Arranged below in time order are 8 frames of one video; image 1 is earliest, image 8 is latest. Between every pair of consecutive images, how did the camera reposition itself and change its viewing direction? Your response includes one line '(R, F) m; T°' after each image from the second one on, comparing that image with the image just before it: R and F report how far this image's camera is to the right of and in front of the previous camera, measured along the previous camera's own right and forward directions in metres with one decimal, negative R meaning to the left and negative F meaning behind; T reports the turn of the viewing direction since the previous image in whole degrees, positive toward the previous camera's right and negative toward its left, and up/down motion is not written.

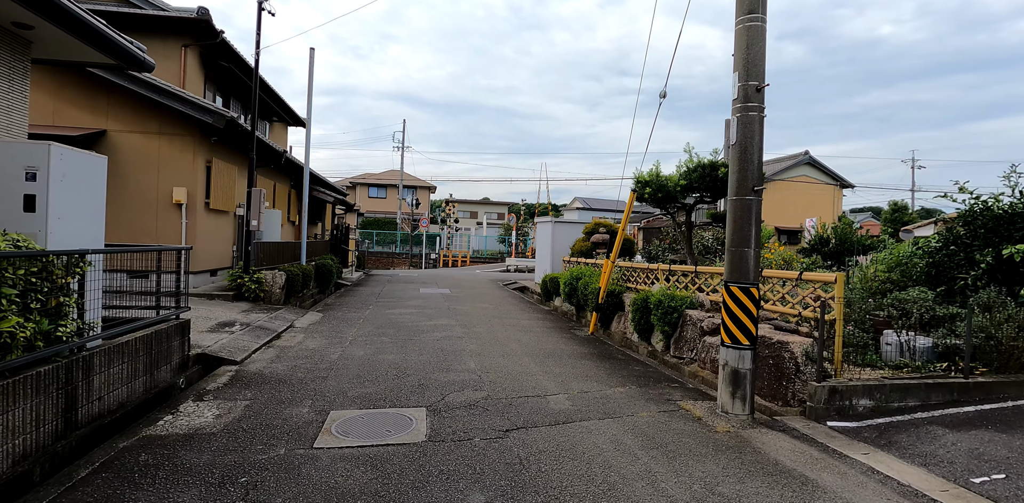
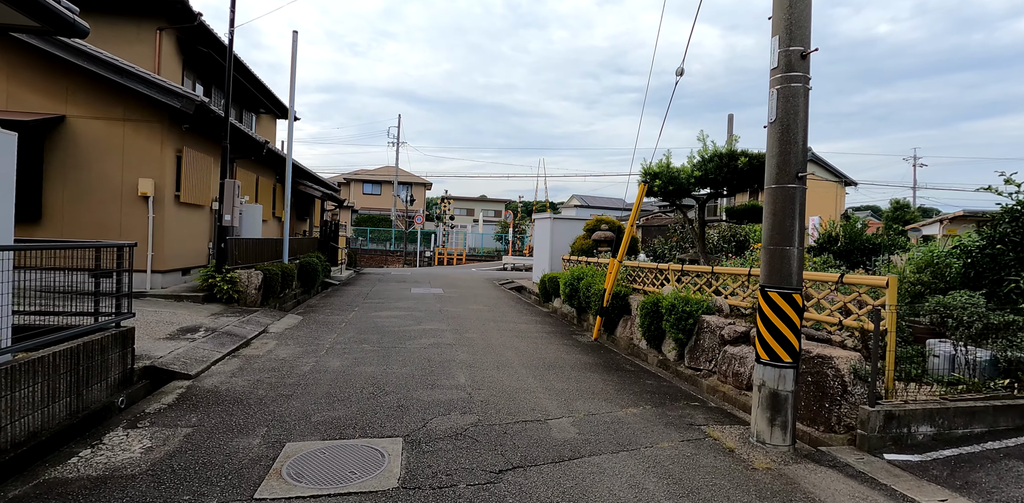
(0.0, +0.8) m; 0°
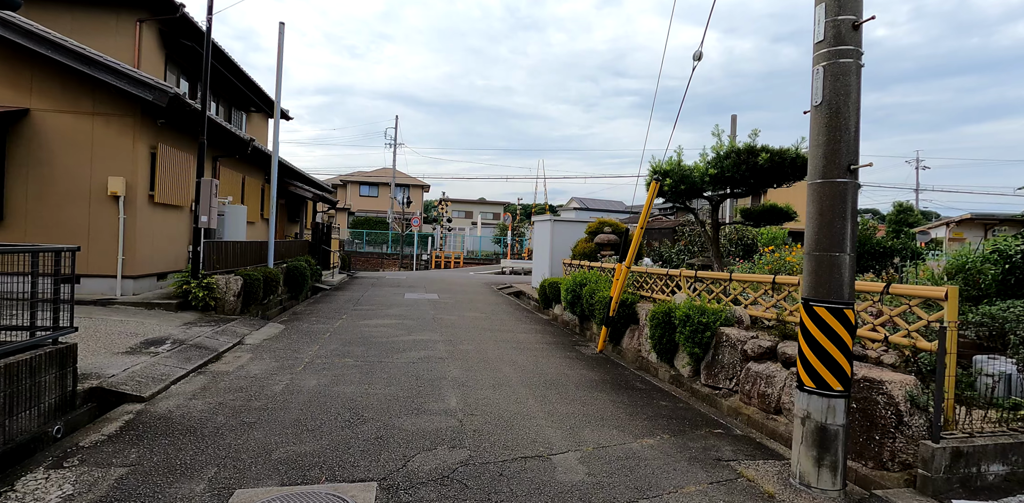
(0.0, +0.7) m; 0°
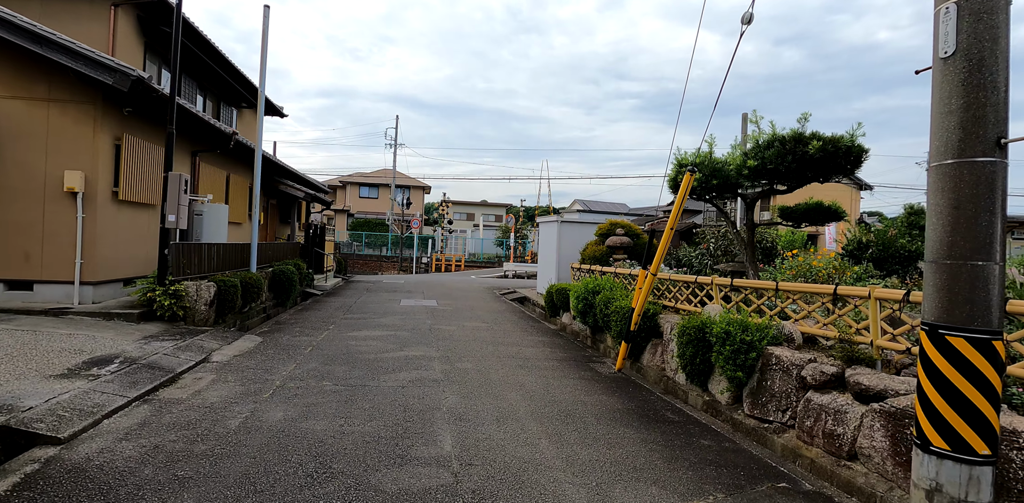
(-0.1, +1.0) m; 0°
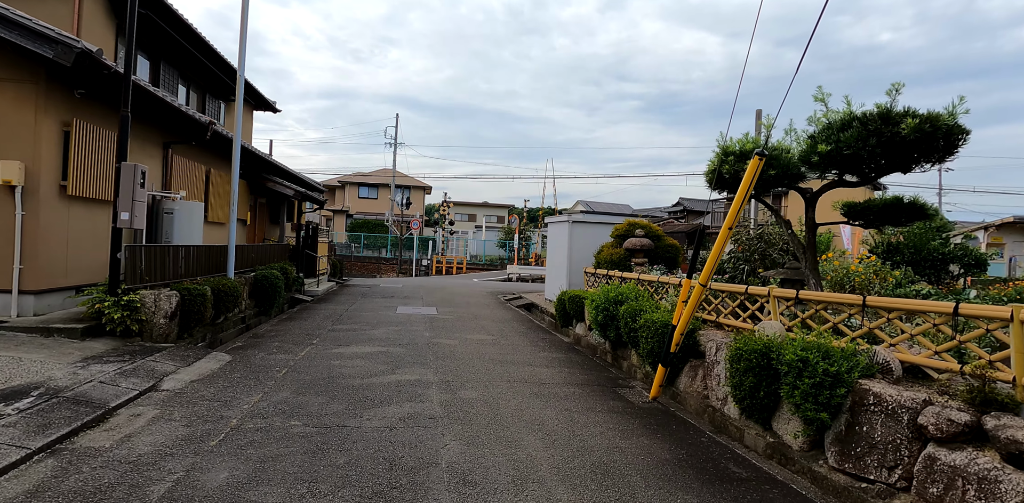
(-0.1, +1.2) m; 0°
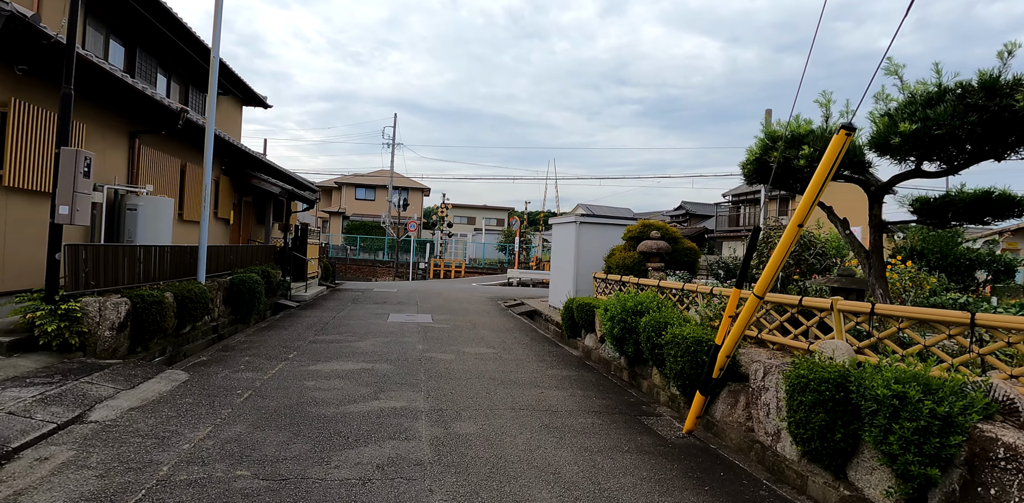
(-0.1, +1.0) m; 0°
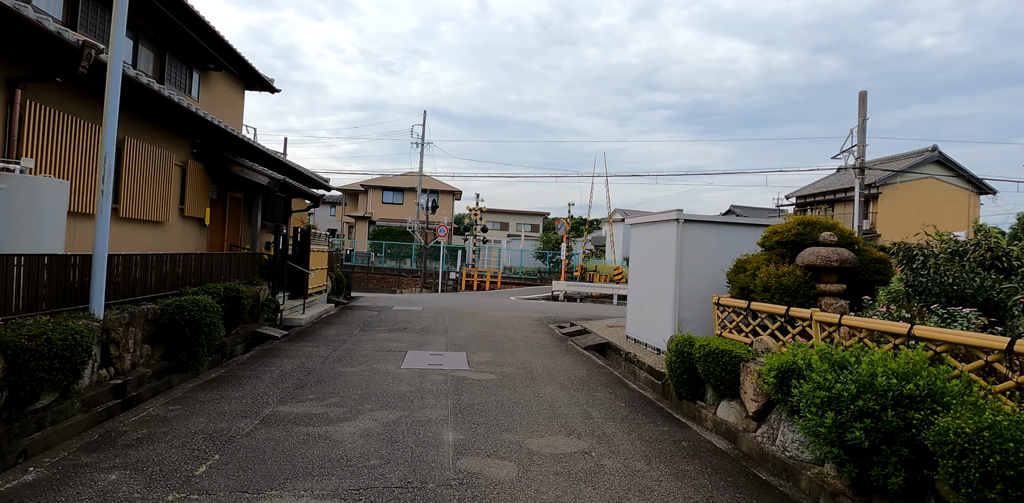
(-0.6, +3.5) m; -3°
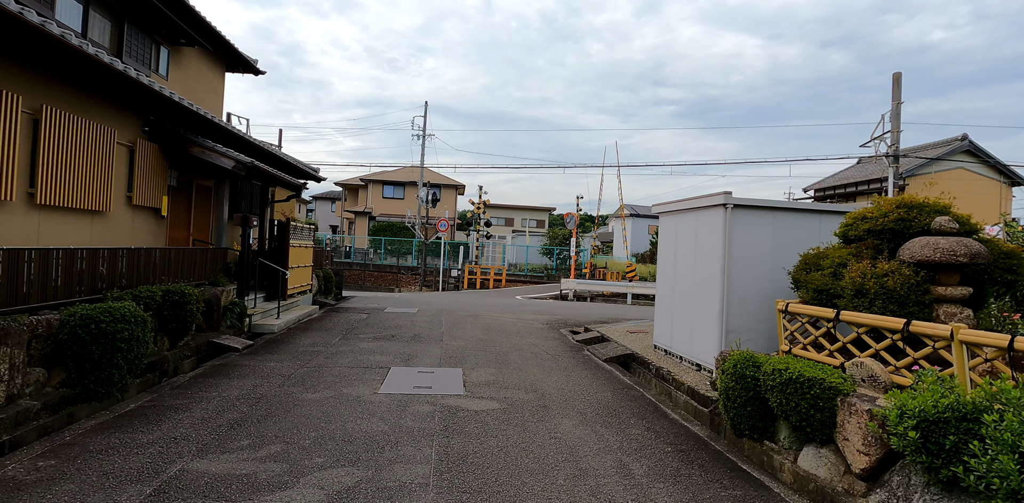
(0.0, +1.5) m; -1°
